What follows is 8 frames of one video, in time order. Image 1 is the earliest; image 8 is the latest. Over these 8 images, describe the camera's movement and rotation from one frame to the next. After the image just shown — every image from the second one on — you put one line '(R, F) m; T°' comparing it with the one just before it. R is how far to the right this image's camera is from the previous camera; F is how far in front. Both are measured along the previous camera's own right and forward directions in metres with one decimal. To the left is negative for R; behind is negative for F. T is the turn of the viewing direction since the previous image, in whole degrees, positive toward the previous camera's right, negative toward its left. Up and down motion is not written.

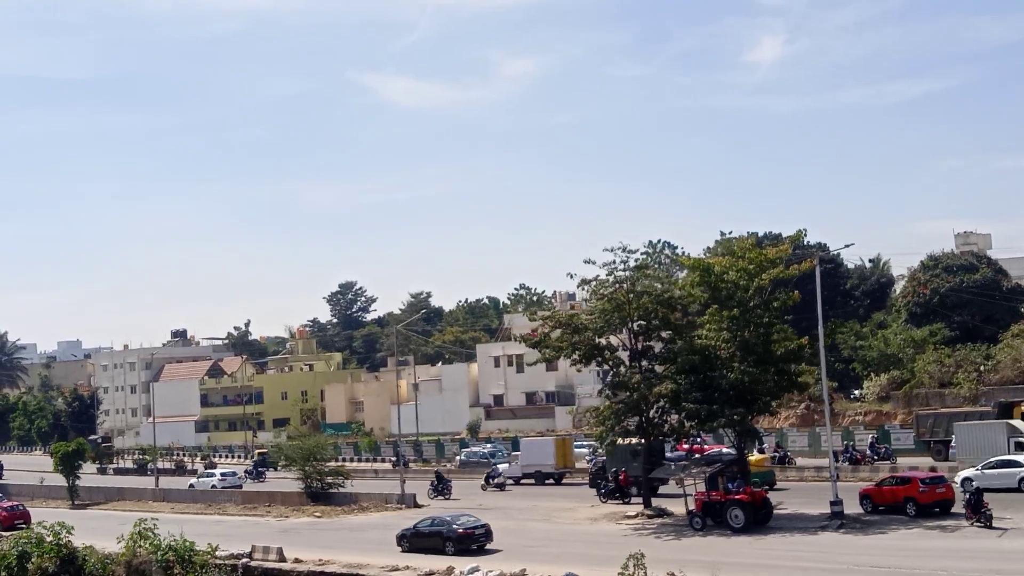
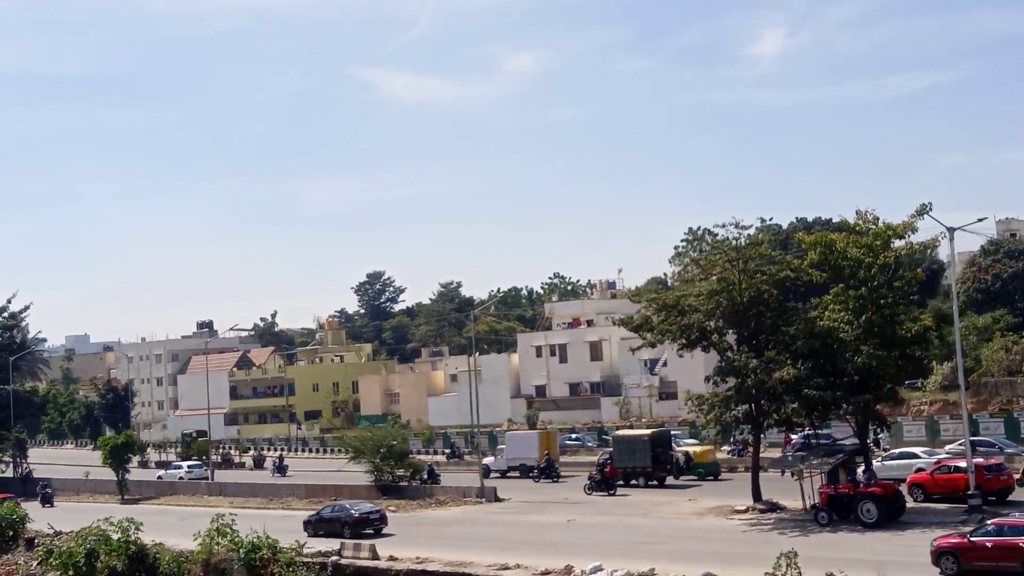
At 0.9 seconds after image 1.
(-2.3, +2.0) m; 0°
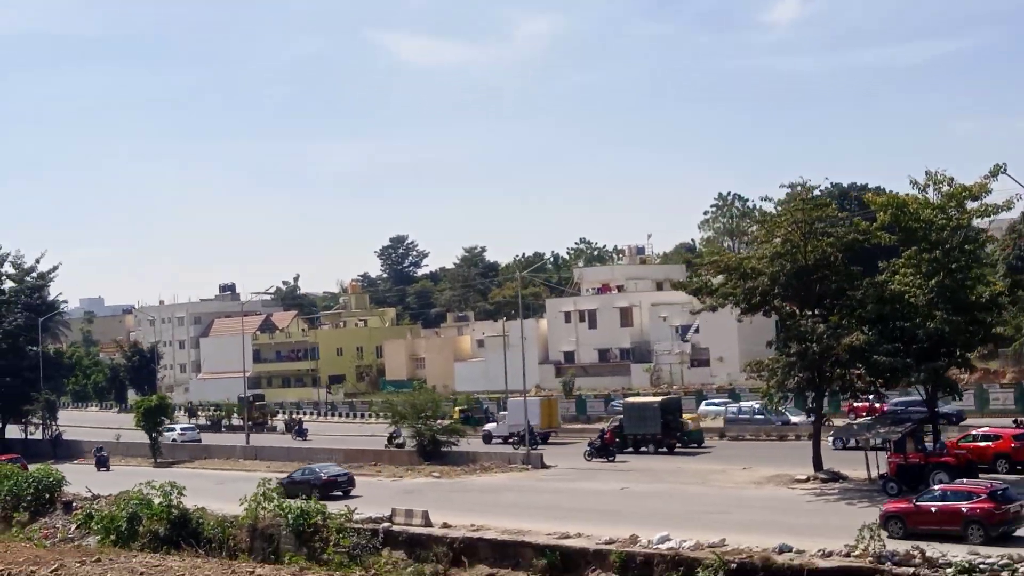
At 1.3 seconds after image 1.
(-1.0, +0.9) m; -1°
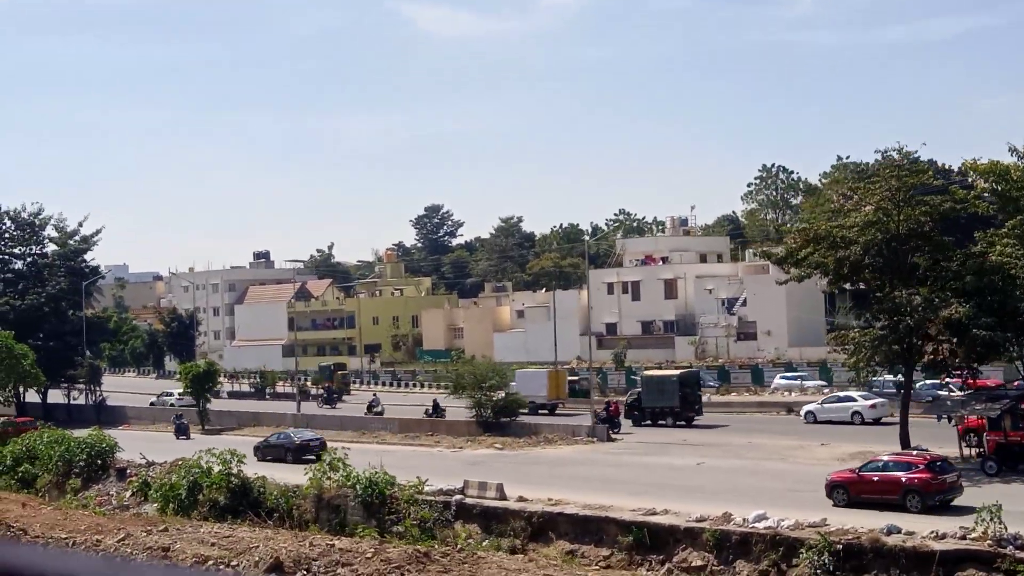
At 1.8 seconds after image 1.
(-1.3, +1.1) m; -1°
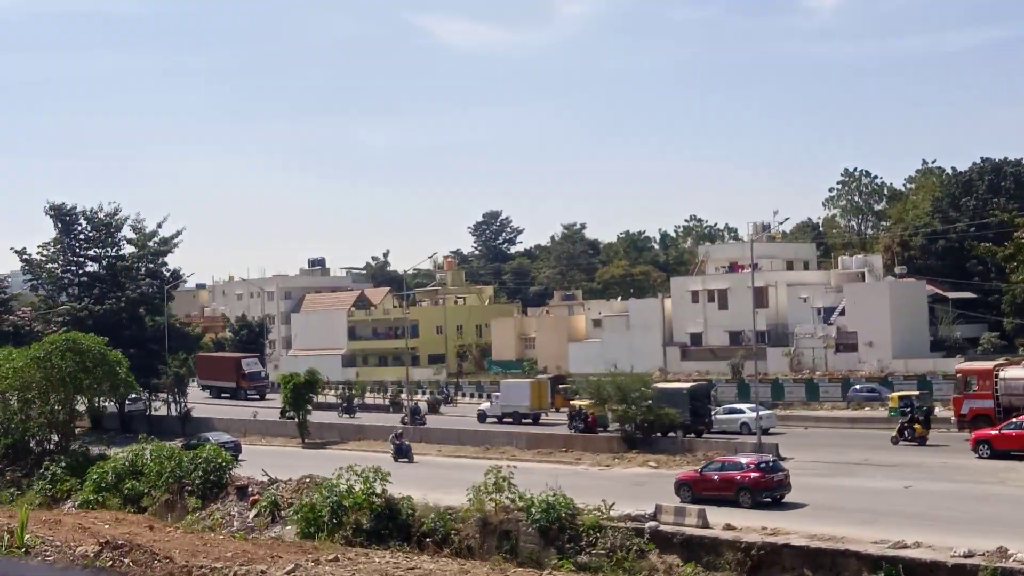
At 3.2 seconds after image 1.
(-3.5, +3.2) m; -1°
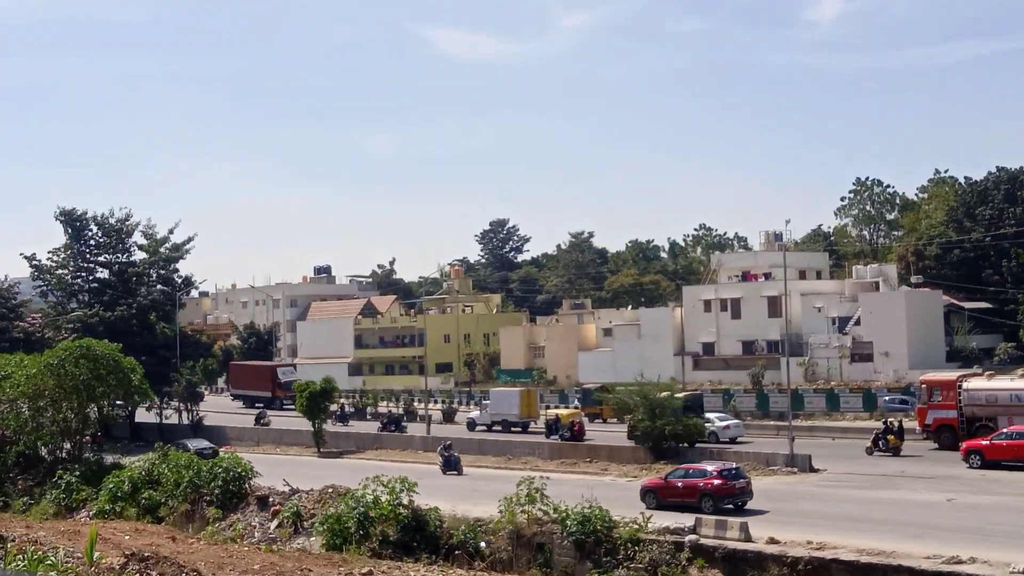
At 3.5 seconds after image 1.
(-0.7, +0.7) m; 0°
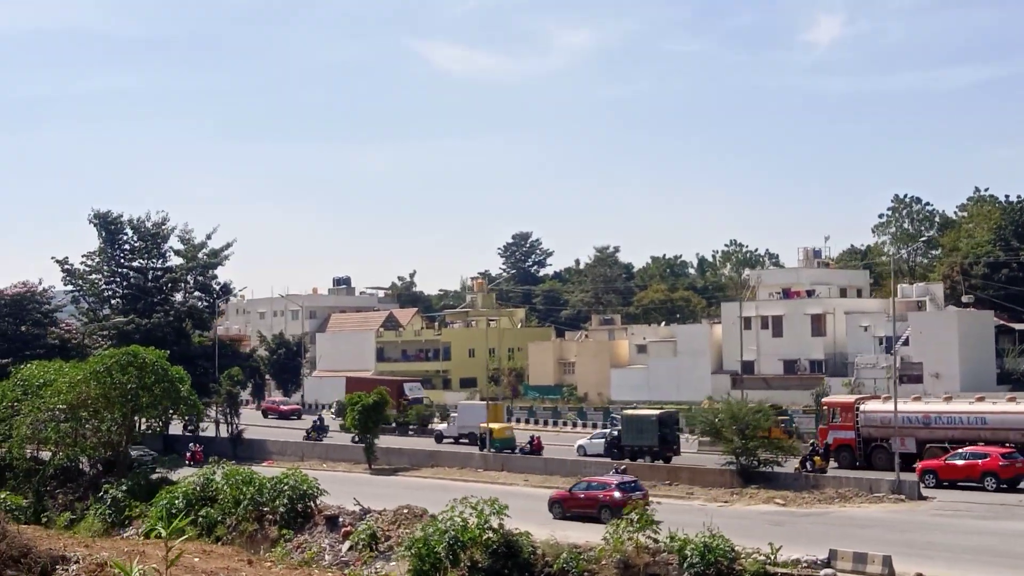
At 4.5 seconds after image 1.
(-2.2, +2.0) m; 0°
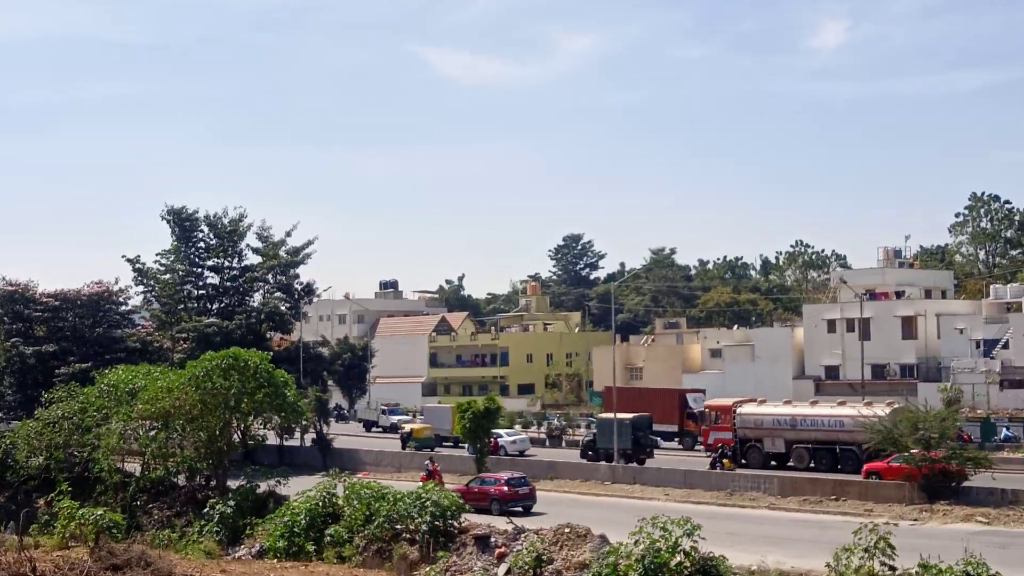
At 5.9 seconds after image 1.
(-3.4, +3.2) m; 0°
